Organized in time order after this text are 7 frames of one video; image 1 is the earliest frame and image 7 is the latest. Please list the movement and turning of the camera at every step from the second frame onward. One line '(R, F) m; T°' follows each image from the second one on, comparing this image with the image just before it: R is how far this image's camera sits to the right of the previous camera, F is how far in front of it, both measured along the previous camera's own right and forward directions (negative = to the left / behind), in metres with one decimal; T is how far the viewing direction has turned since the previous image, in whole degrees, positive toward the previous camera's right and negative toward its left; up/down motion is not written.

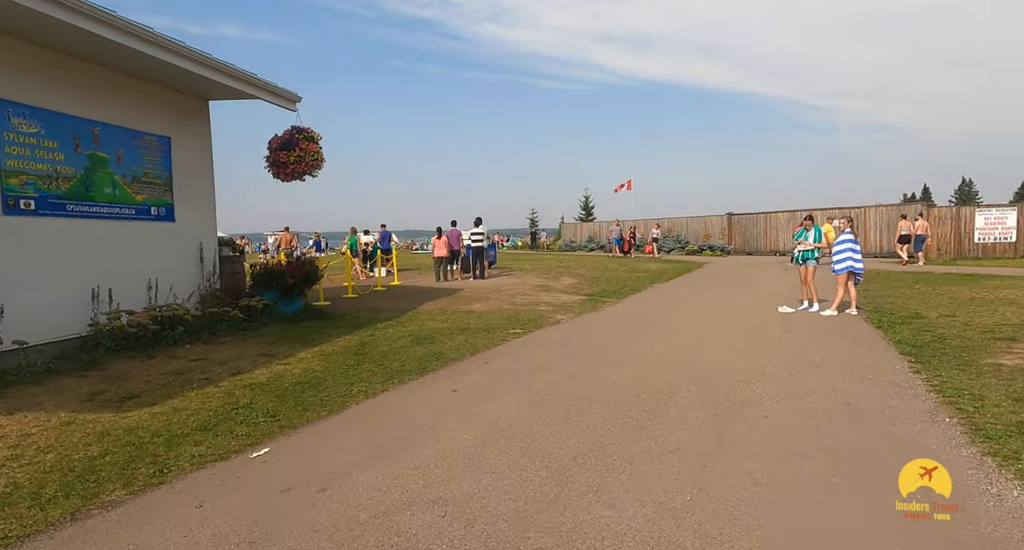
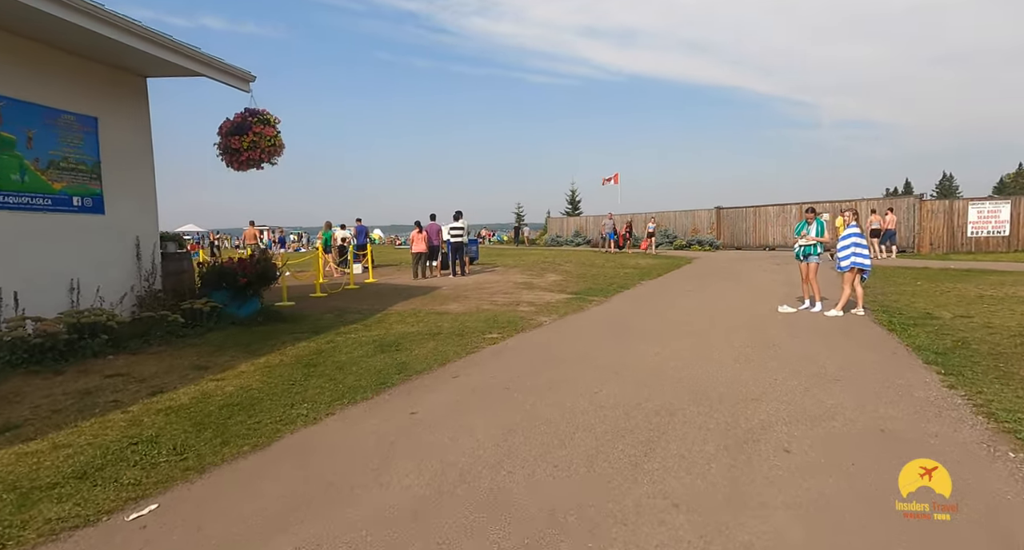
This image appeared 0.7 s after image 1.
(+0.2, +0.9) m; +1°
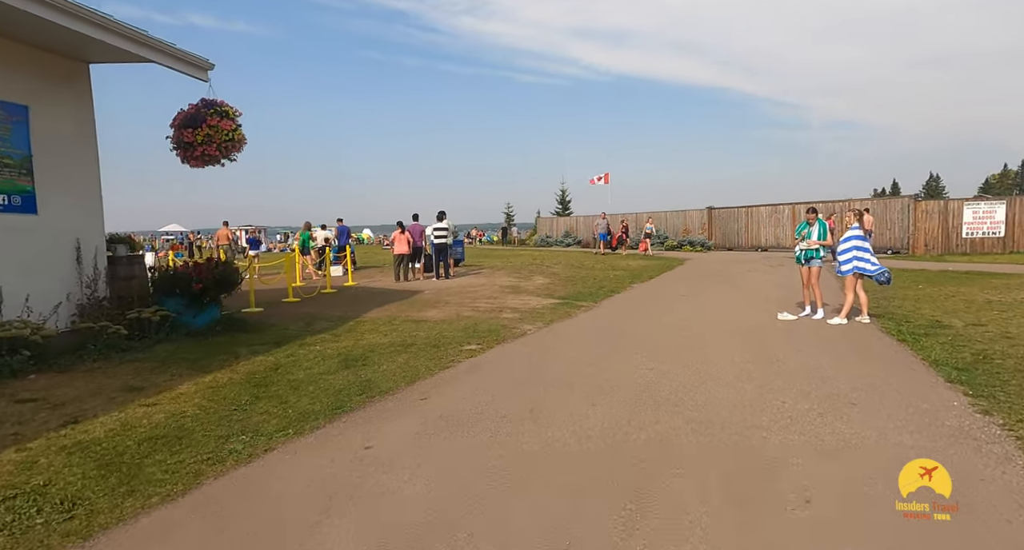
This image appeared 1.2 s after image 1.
(+0.2, +0.7) m; +1°
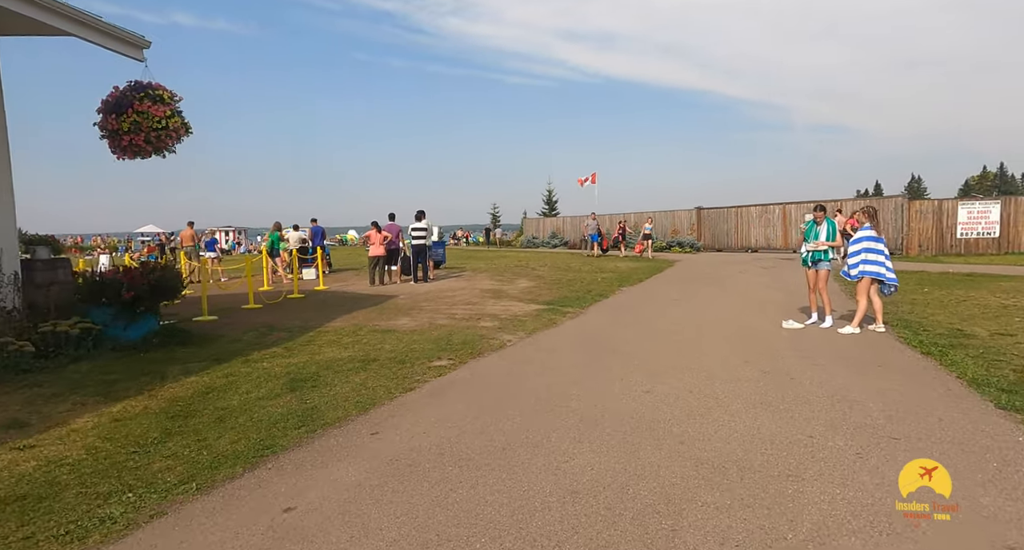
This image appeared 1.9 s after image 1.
(+0.1, +1.0) m; +1°
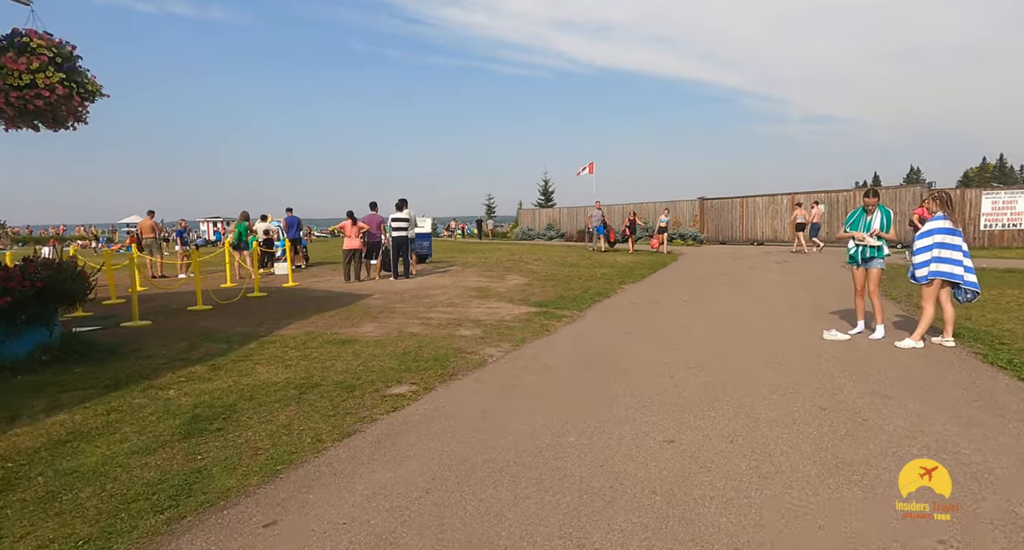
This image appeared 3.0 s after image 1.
(+0.2, +1.6) m; 0°
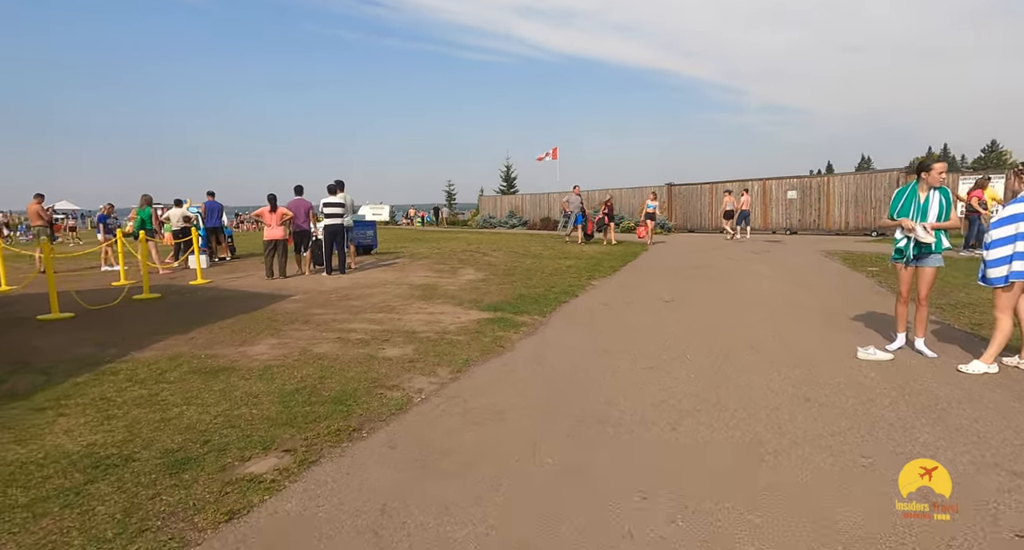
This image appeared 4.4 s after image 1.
(+0.3, +2.0) m; +4°
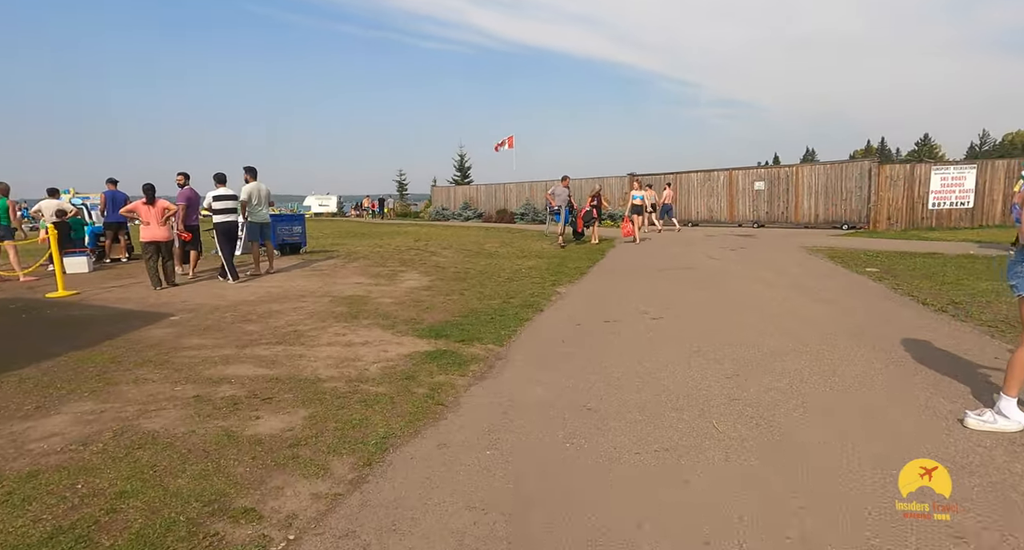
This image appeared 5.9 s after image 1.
(+0.1, +2.1) m; +4°
